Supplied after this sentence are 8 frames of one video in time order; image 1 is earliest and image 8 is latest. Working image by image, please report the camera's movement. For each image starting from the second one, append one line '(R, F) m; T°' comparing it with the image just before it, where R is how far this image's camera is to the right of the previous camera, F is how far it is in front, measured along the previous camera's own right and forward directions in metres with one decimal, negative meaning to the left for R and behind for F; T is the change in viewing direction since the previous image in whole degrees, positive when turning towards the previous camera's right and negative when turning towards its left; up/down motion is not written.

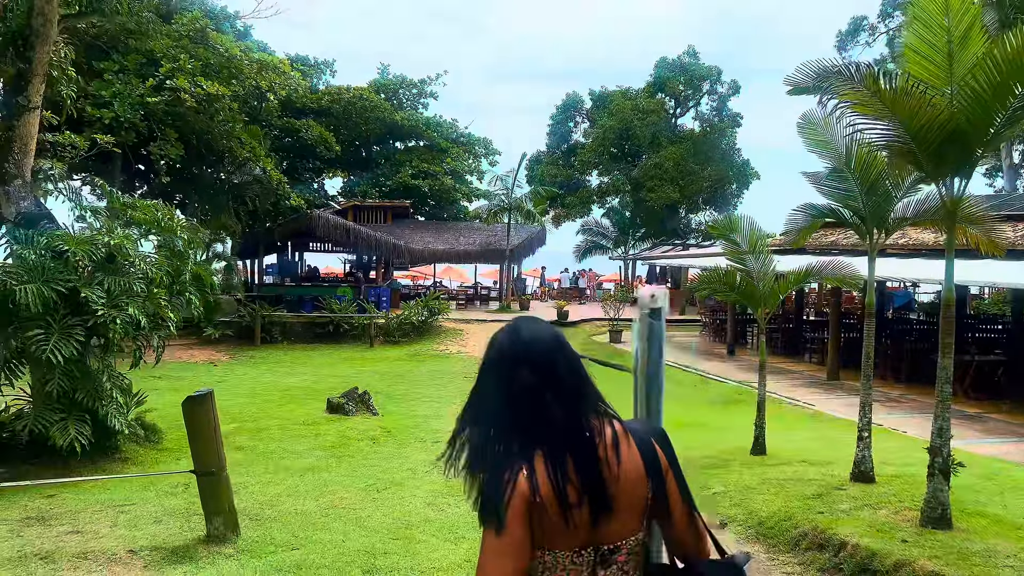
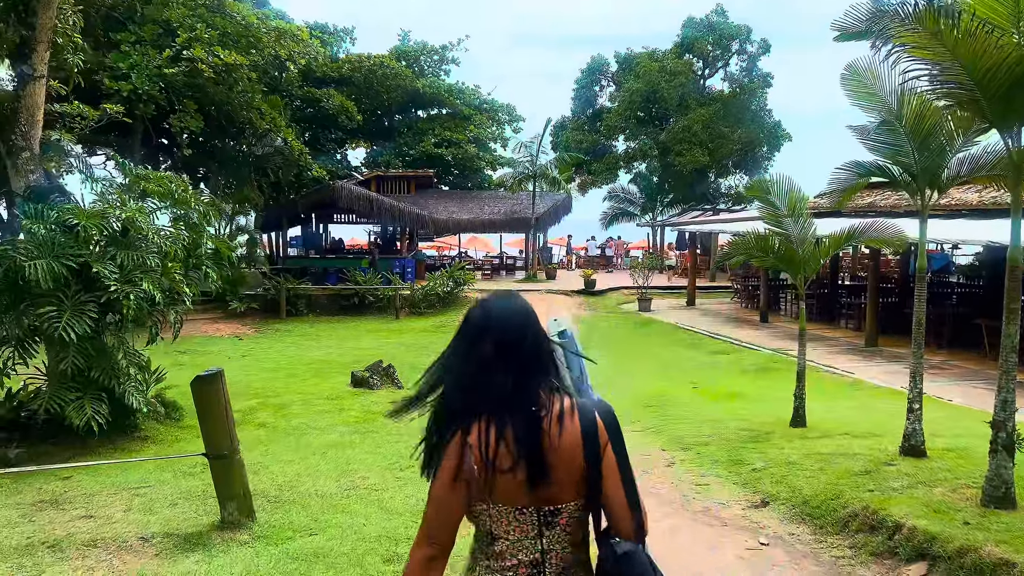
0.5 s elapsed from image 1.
(0.0, +0.3) m; -2°
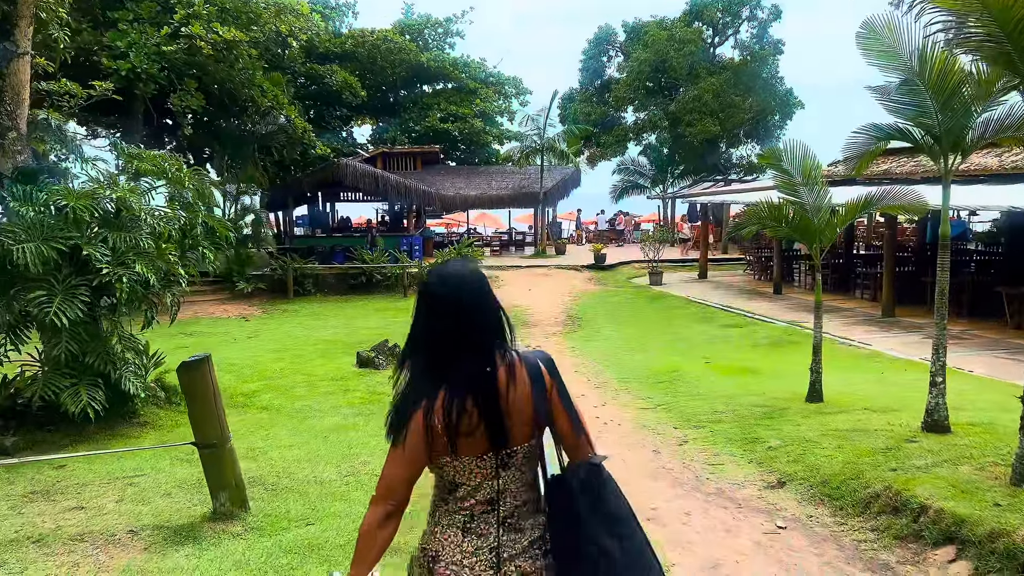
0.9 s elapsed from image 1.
(+0.1, +0.2) m; -1°
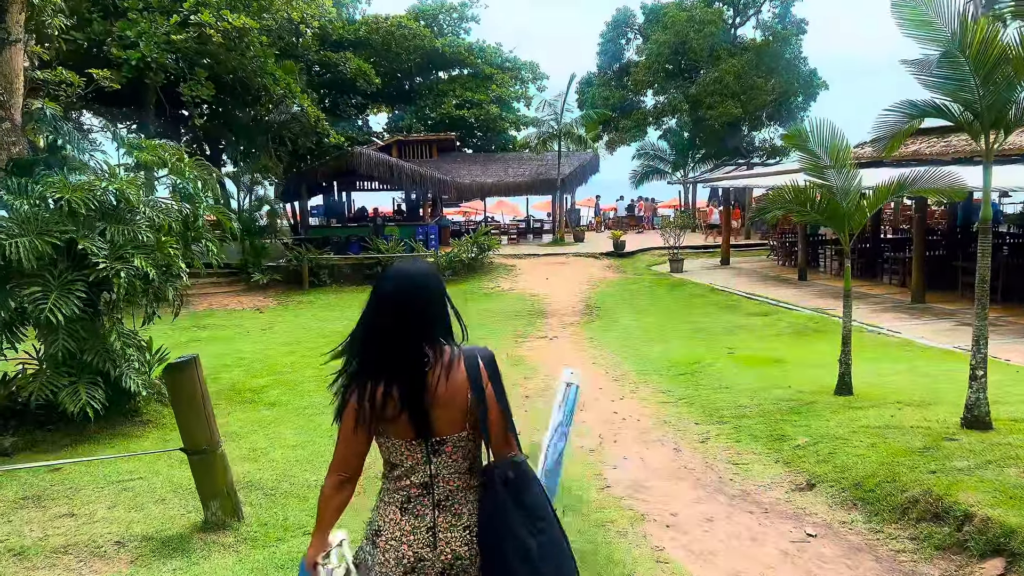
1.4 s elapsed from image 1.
(+0.1, +0.3) m; -1°
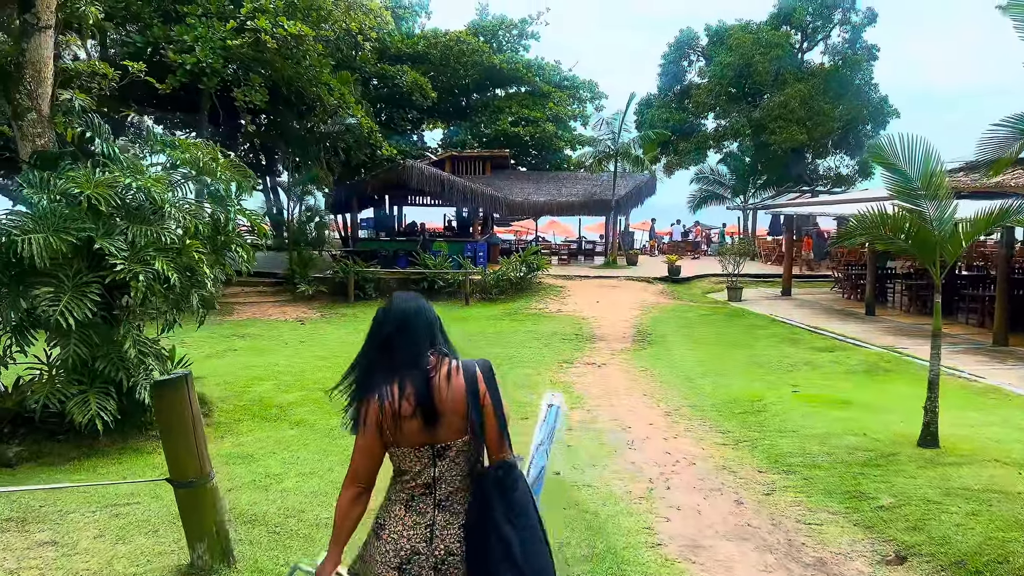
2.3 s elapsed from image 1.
(0.0, +0.5) m; -4°
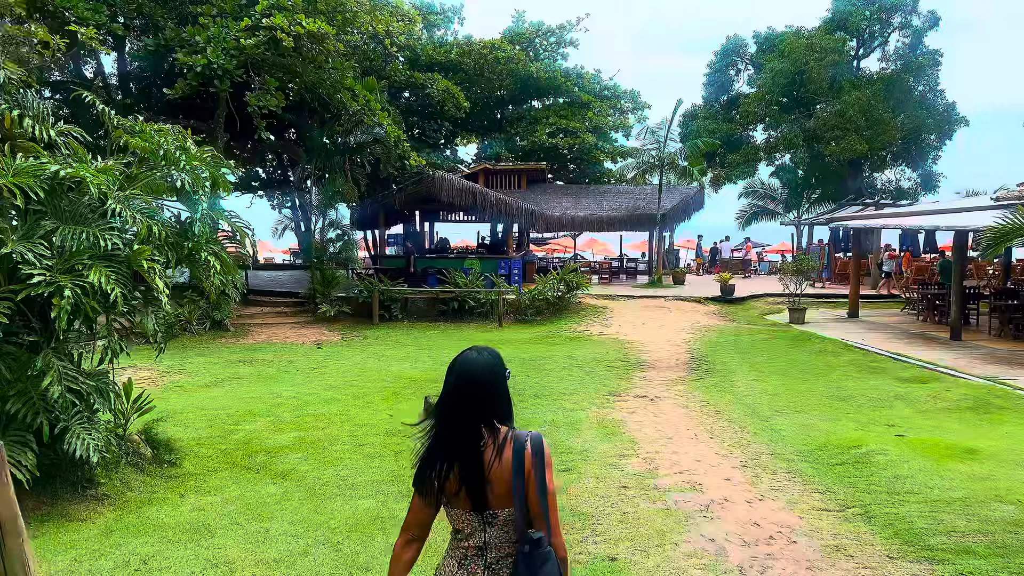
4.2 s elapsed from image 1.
(0.0, +1.2) m; -3°
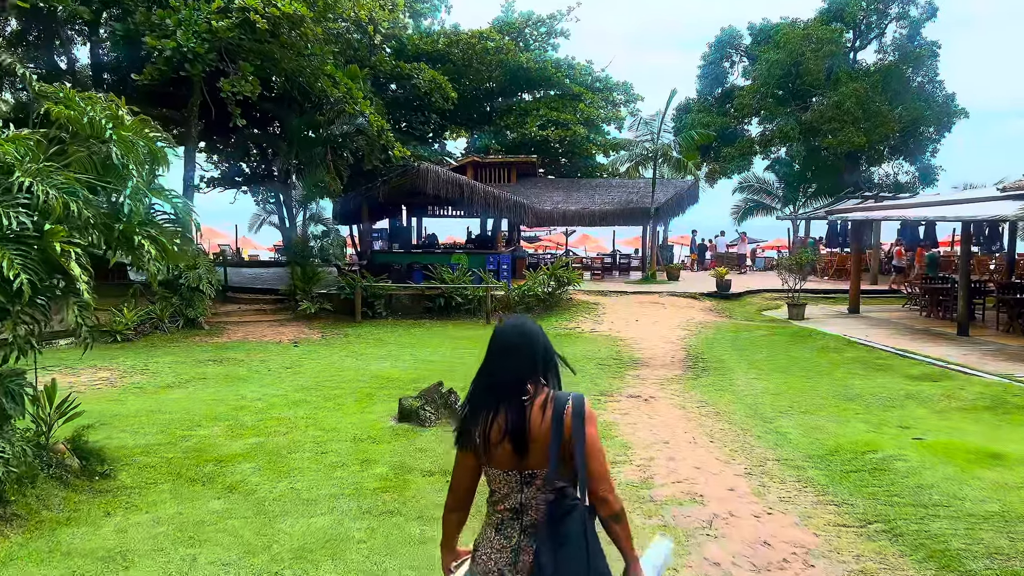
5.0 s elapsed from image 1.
(+0.1, +0.6) m; 0°
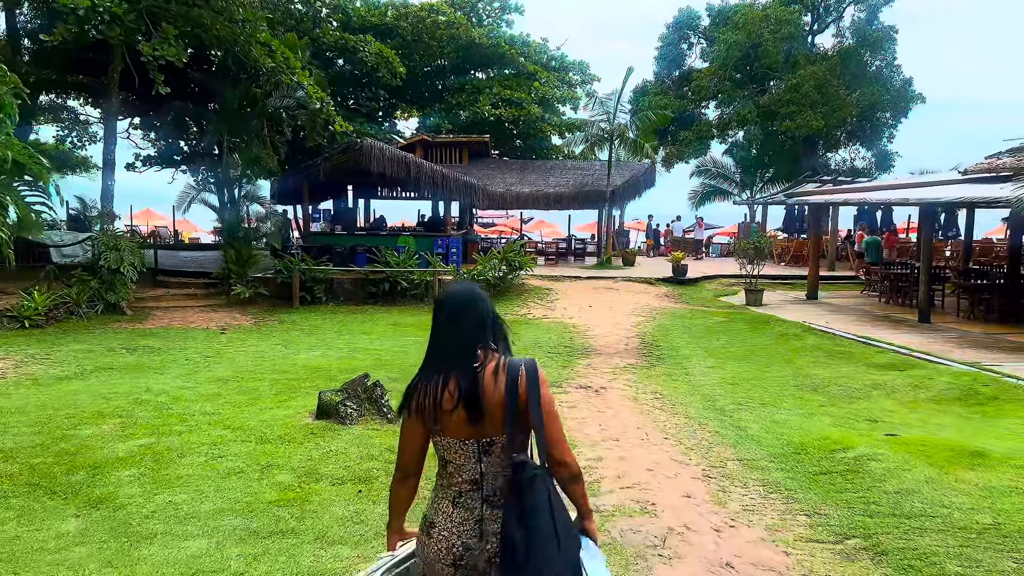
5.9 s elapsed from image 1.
(+0.2, +0.6) m; +3°
